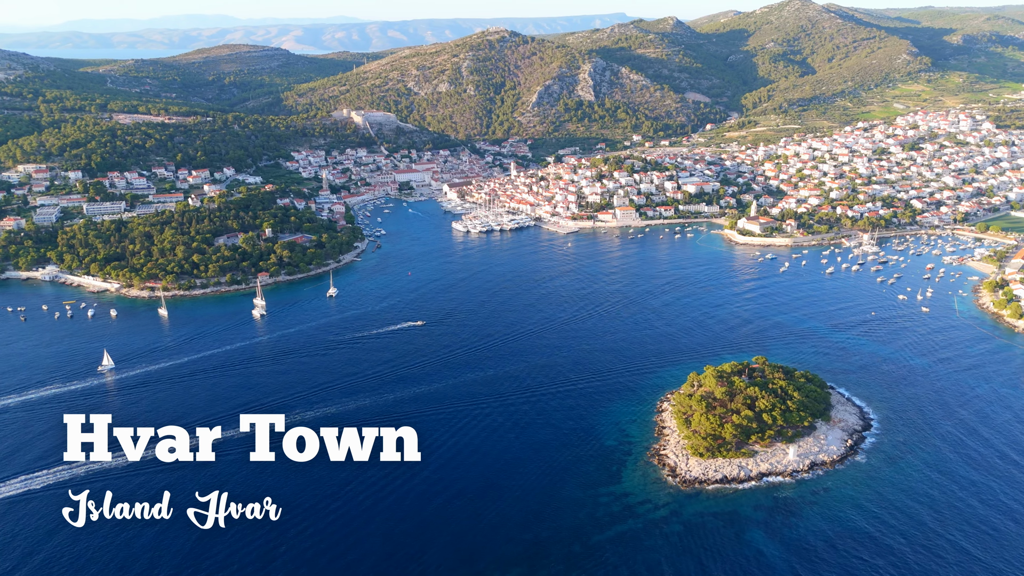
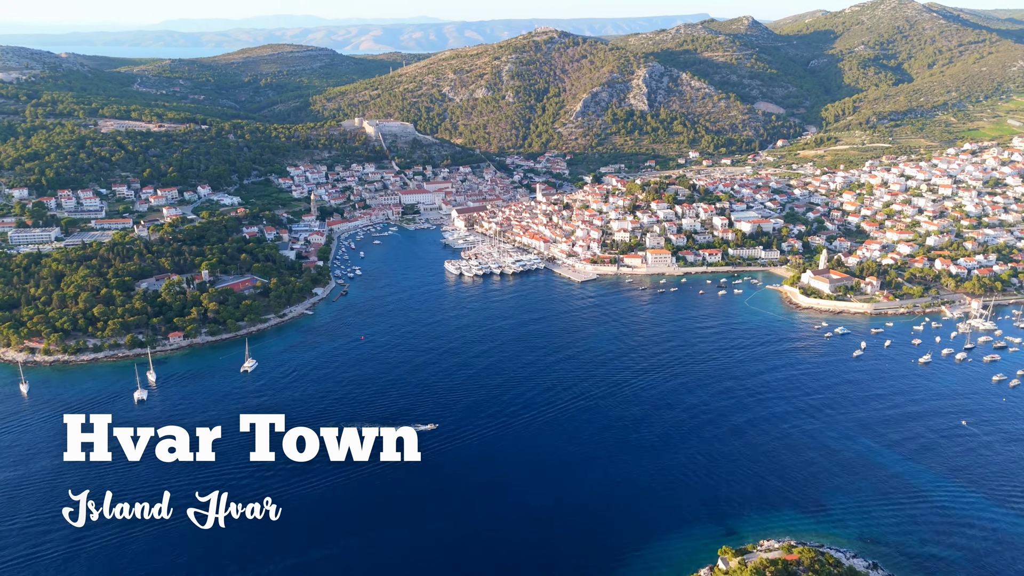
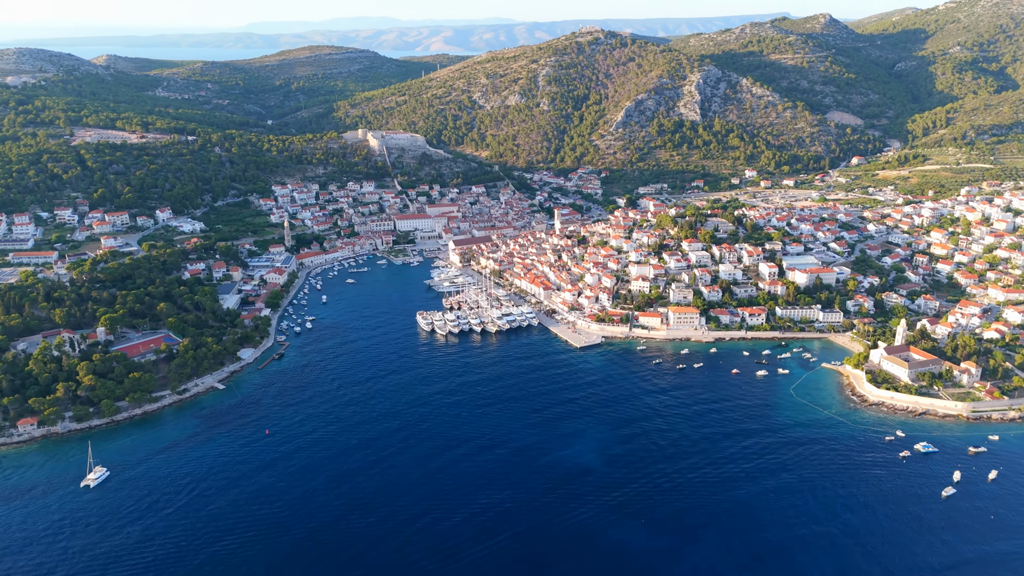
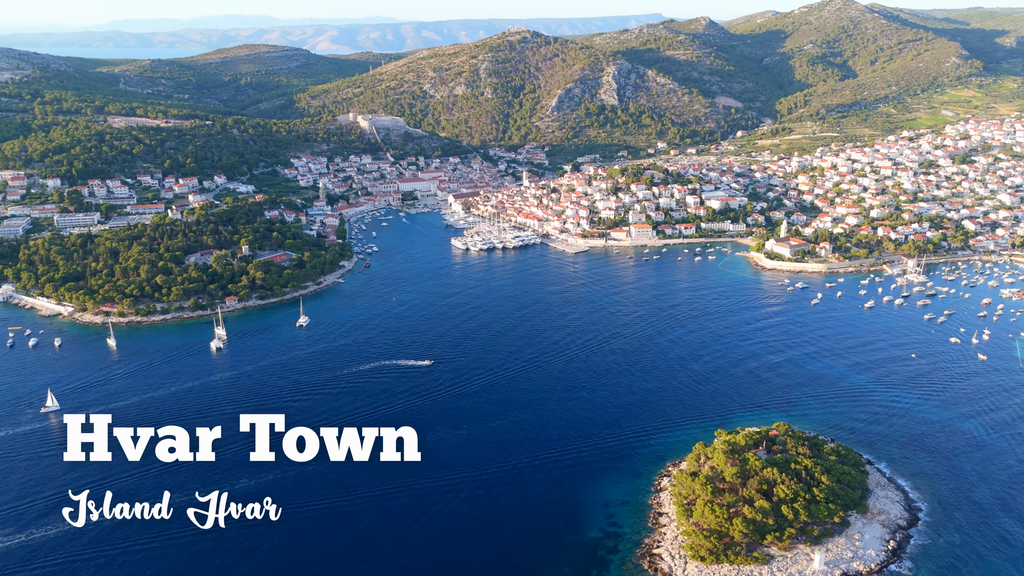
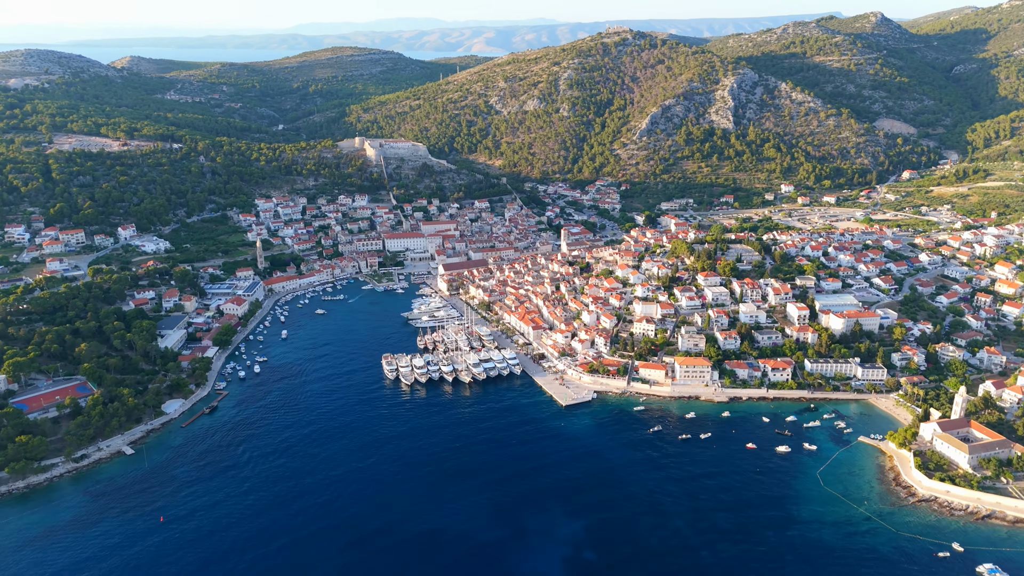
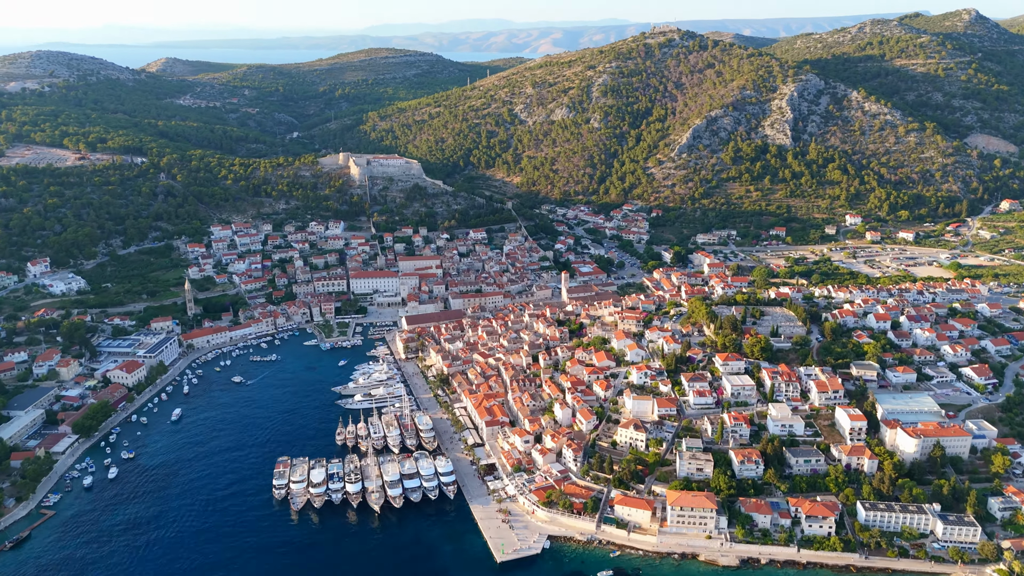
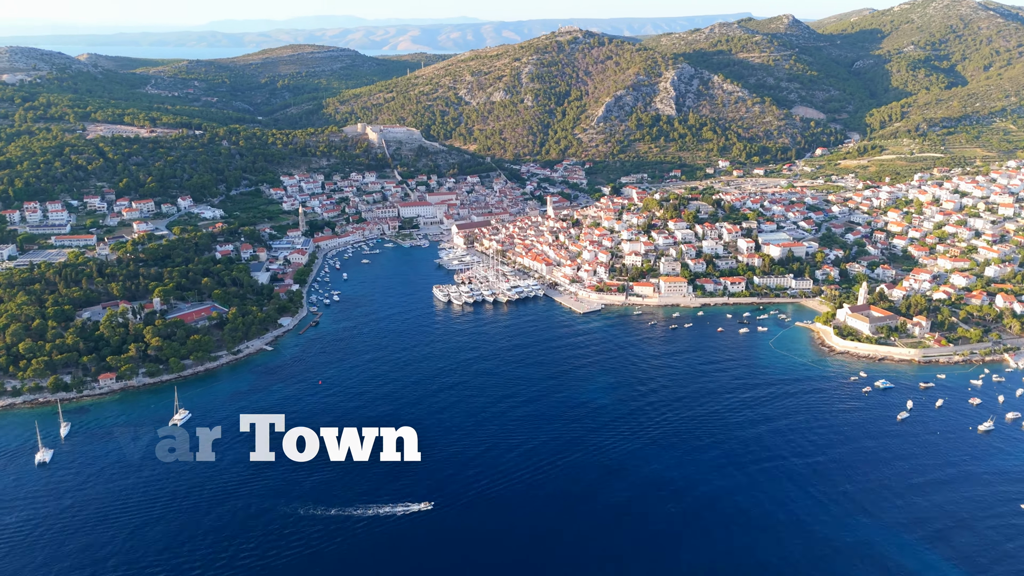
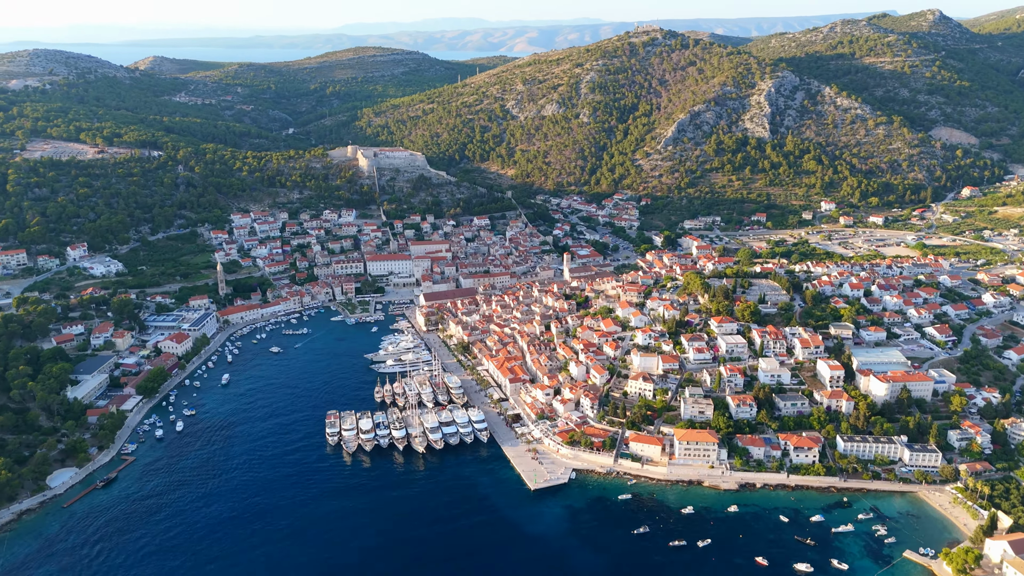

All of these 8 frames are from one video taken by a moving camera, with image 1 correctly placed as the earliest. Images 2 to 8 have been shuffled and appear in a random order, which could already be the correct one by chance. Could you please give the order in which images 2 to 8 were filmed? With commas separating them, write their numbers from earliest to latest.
4, 2, 7, 3, 5, 8, 6
